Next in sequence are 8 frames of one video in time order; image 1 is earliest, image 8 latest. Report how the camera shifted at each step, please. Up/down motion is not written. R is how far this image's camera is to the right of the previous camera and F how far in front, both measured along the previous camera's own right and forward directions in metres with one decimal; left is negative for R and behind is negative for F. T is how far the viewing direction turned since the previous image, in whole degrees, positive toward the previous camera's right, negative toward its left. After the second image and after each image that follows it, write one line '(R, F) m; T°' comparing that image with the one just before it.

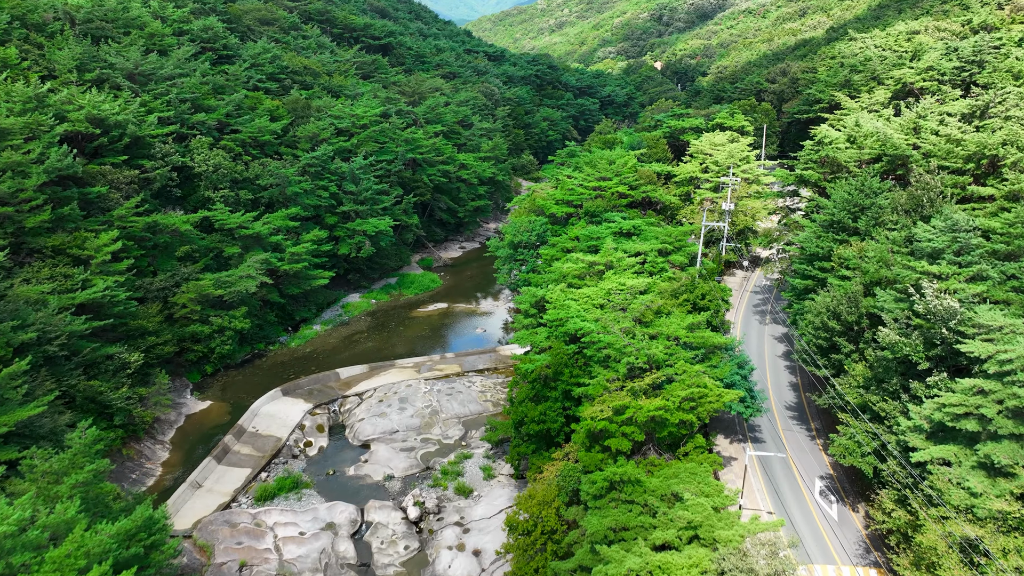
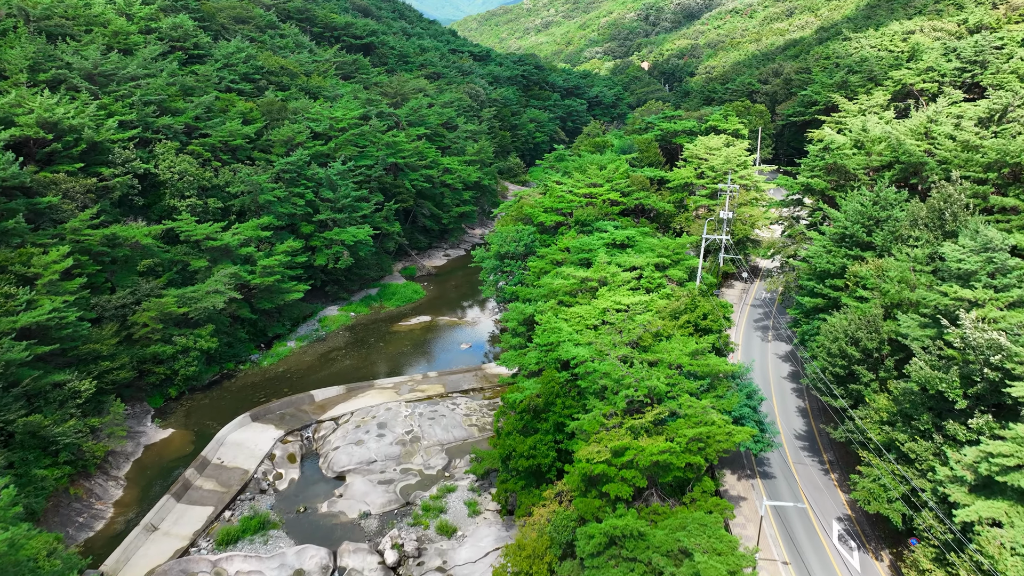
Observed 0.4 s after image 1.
(0.0, +2.0) m; +1°
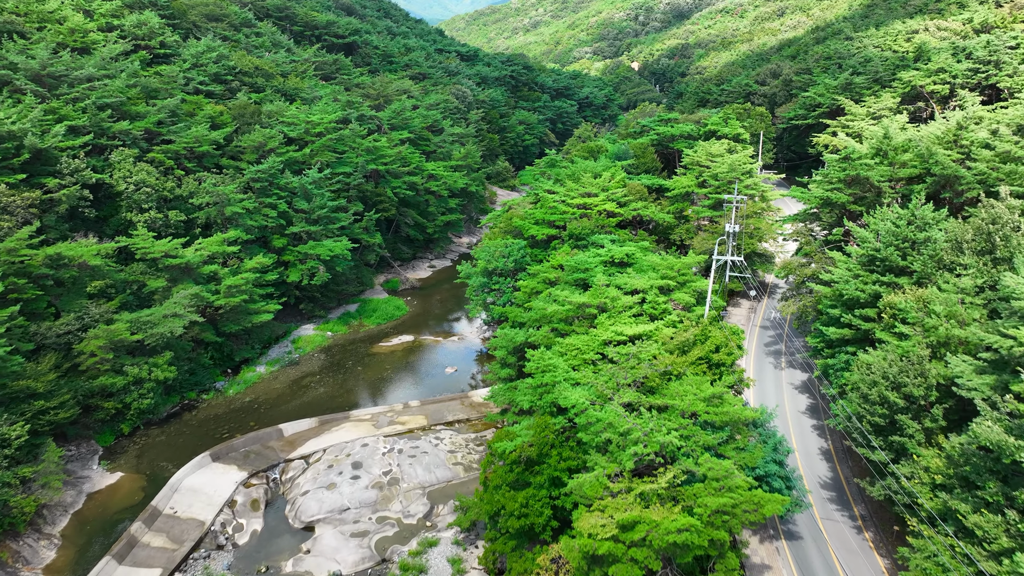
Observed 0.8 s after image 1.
(0.0, +2.6) m; +1°
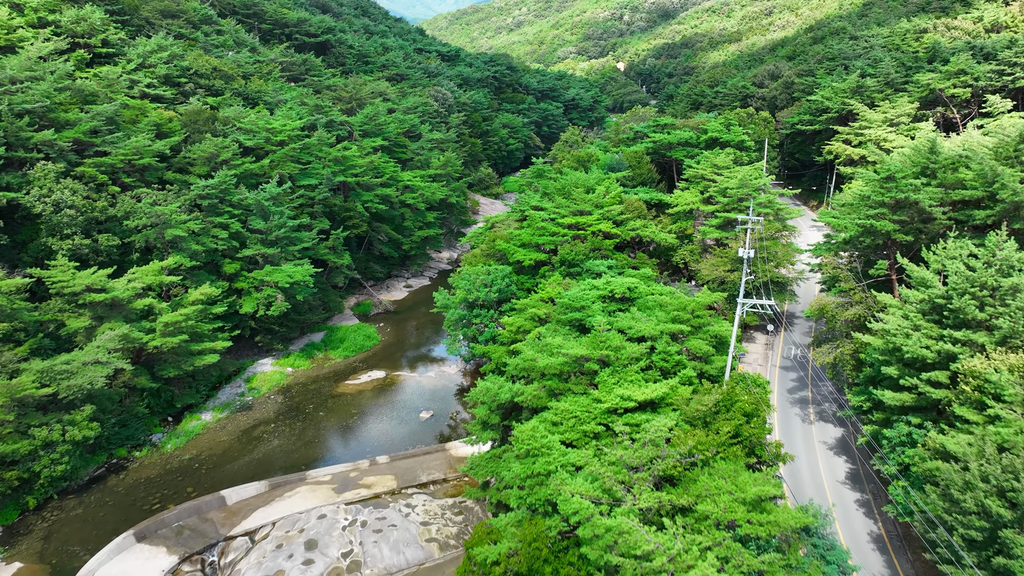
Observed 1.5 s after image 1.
(+0.1, +3.9) m; +1°
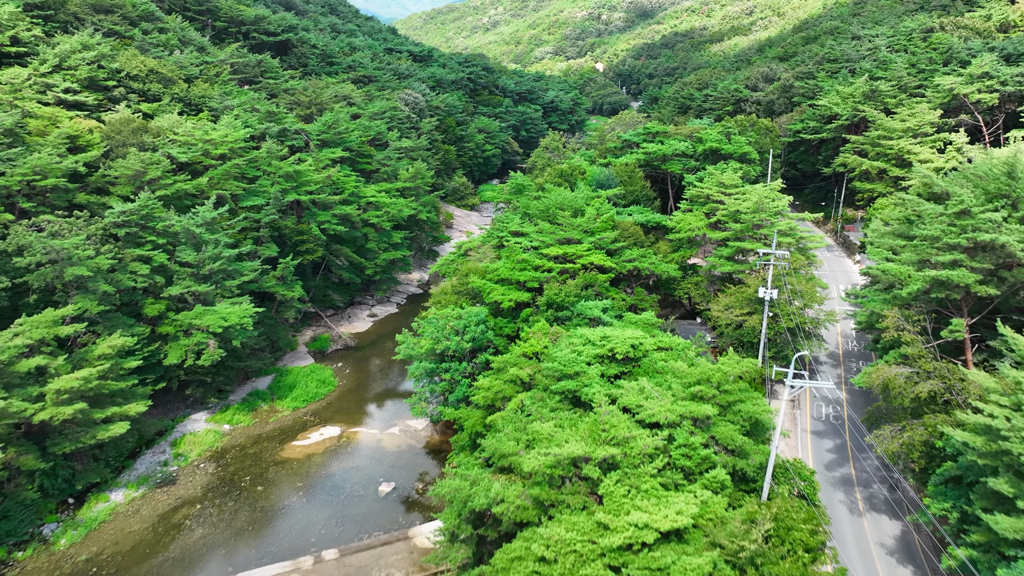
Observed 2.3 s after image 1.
(+0.1, +4.6) m; +2°
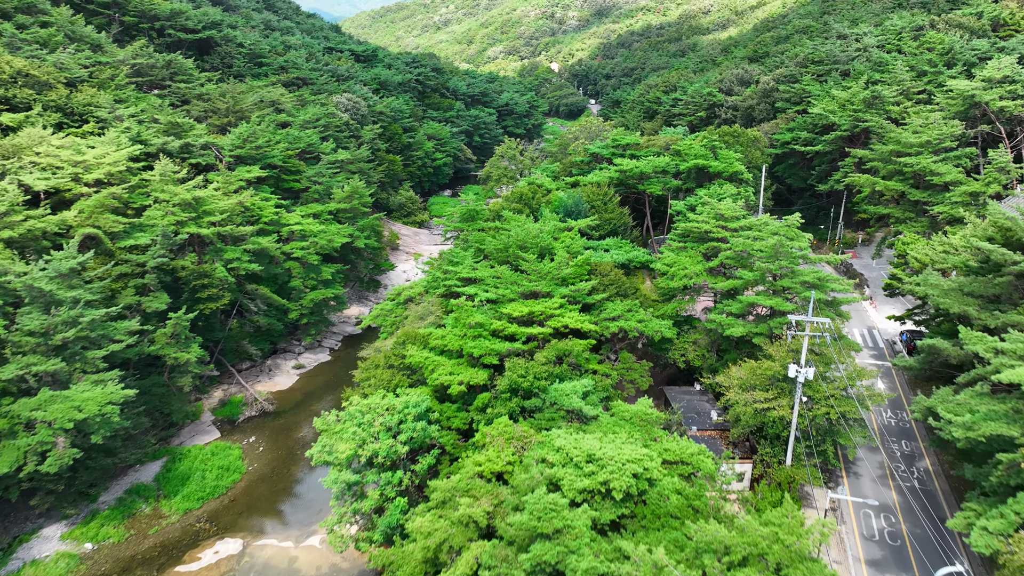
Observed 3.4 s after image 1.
(+0.2, +5.9) m; +3°
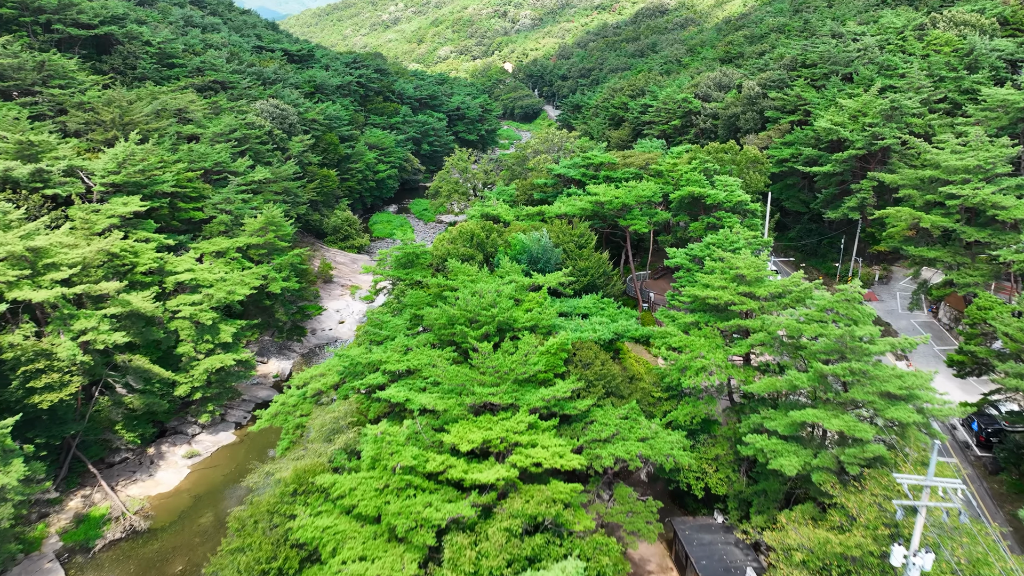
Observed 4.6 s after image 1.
(+0.3, +6.5) m; +3°
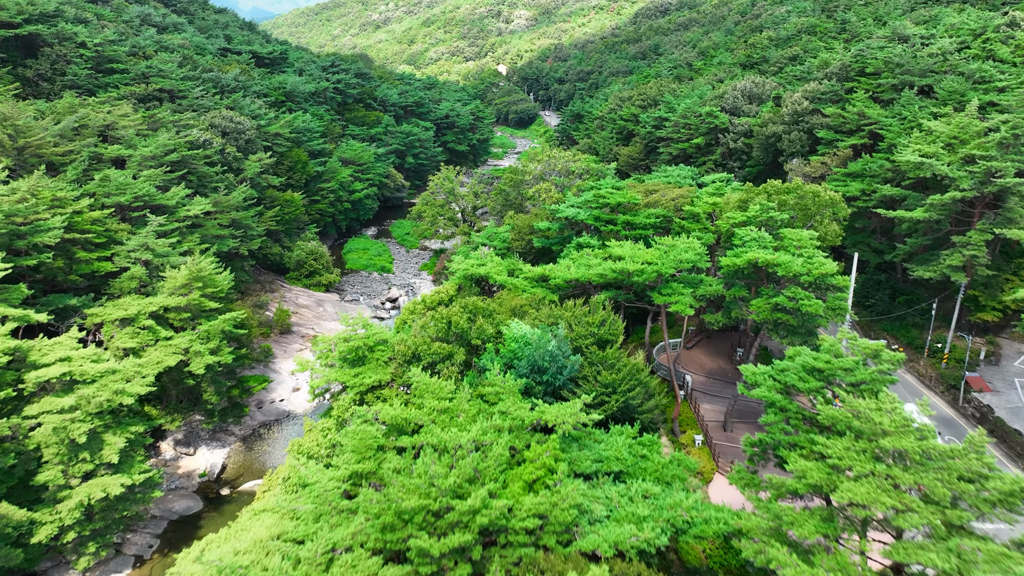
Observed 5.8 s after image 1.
(0.0, +7.0) m; 0°
